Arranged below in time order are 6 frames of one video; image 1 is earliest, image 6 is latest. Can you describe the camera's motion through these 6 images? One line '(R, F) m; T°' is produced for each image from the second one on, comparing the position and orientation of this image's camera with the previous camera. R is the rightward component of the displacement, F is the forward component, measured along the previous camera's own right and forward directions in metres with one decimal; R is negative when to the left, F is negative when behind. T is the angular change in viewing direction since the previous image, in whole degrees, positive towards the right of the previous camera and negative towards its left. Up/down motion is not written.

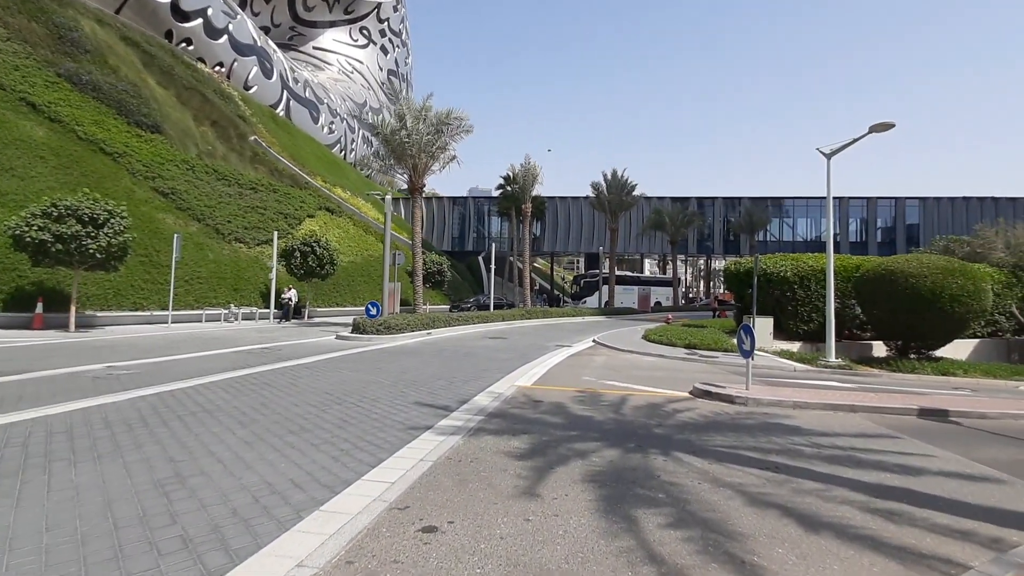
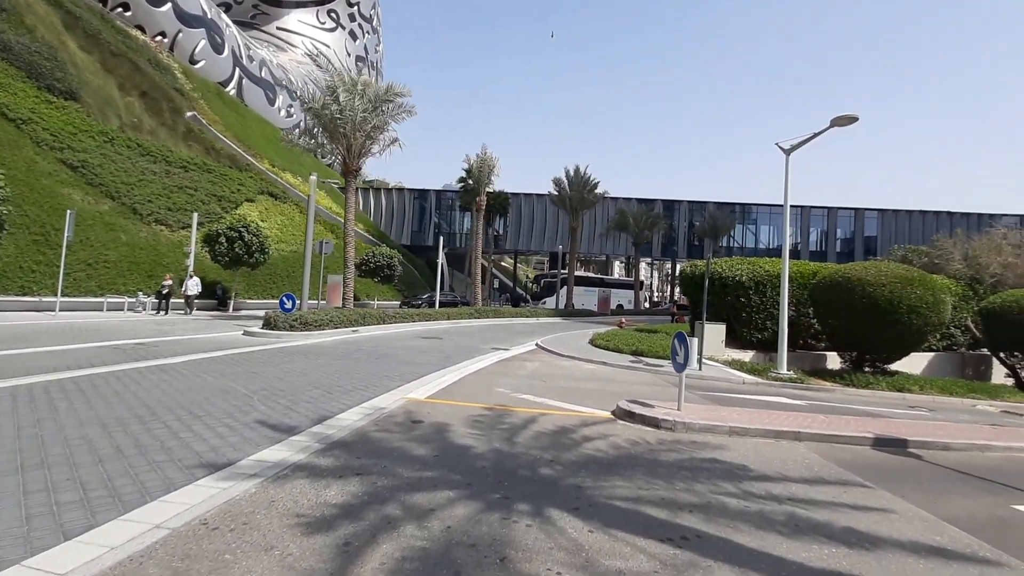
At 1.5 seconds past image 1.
(+1.3, +1.7) m; +3°
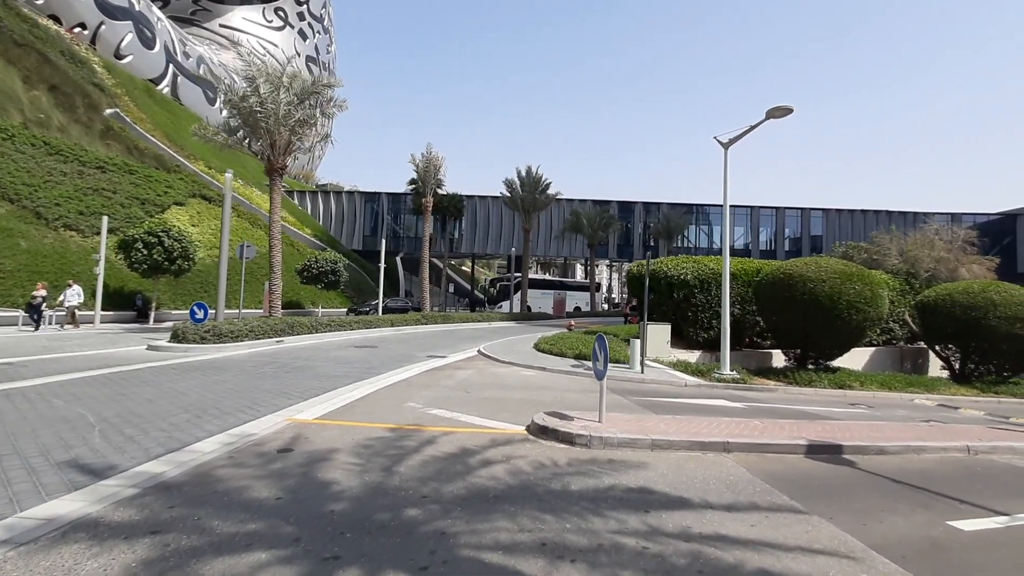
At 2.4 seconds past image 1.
(+1.0, +0.9) m; +4°
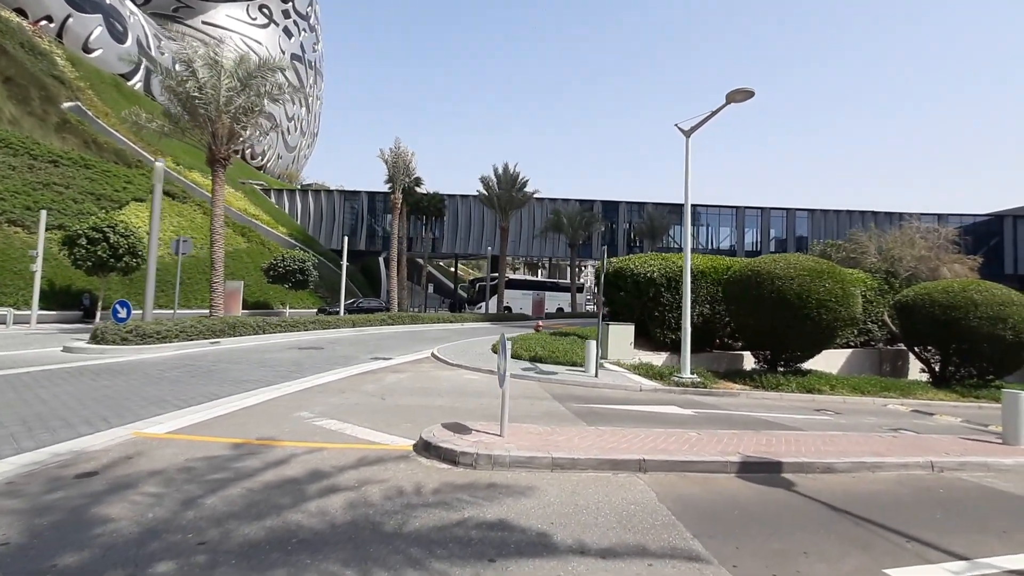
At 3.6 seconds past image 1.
(+1.4, +1.1) m; +1°
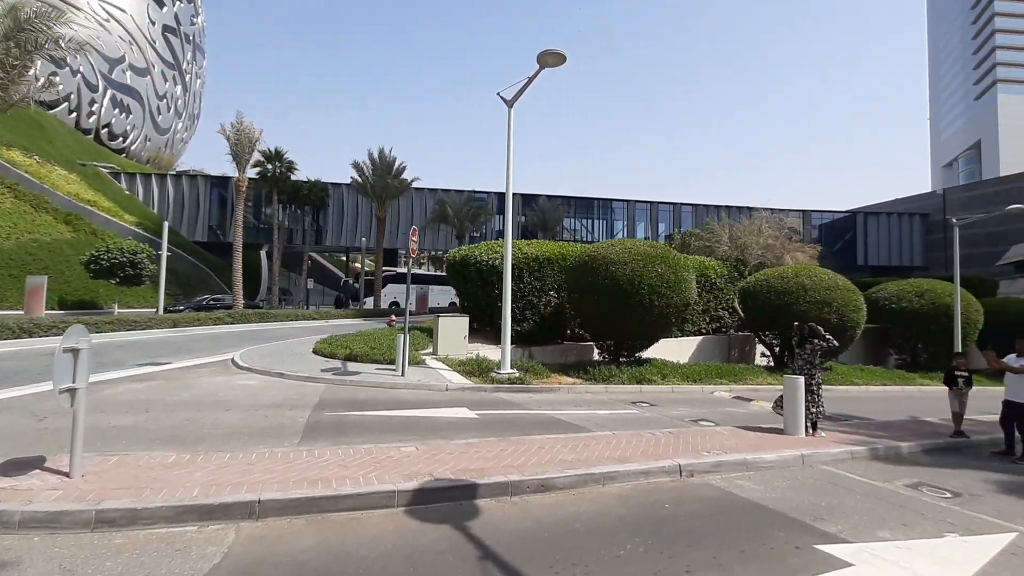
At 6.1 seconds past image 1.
(+3.0, +1.4) m; +9°
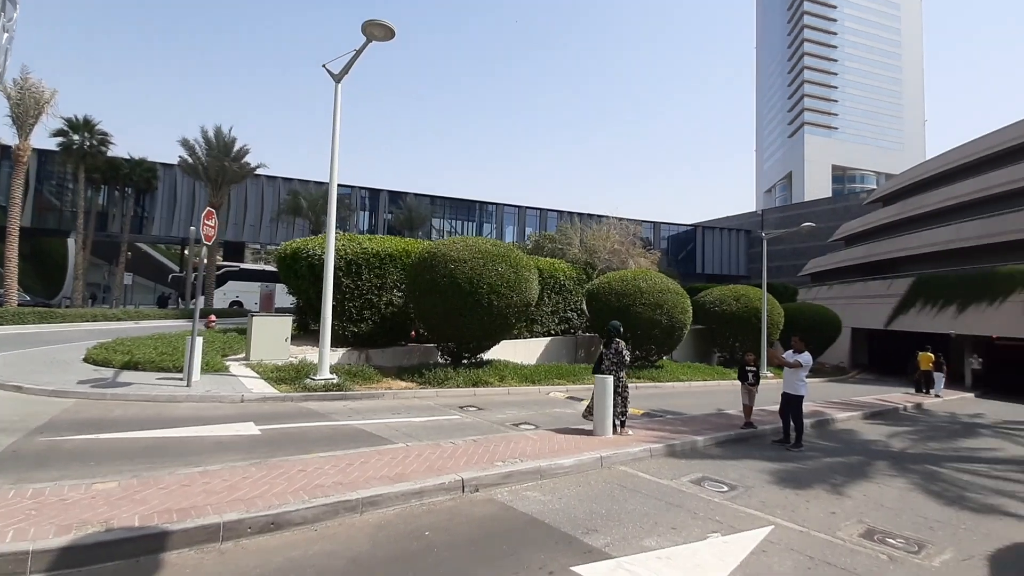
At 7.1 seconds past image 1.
(+1.2, +0.7) m; +14°
